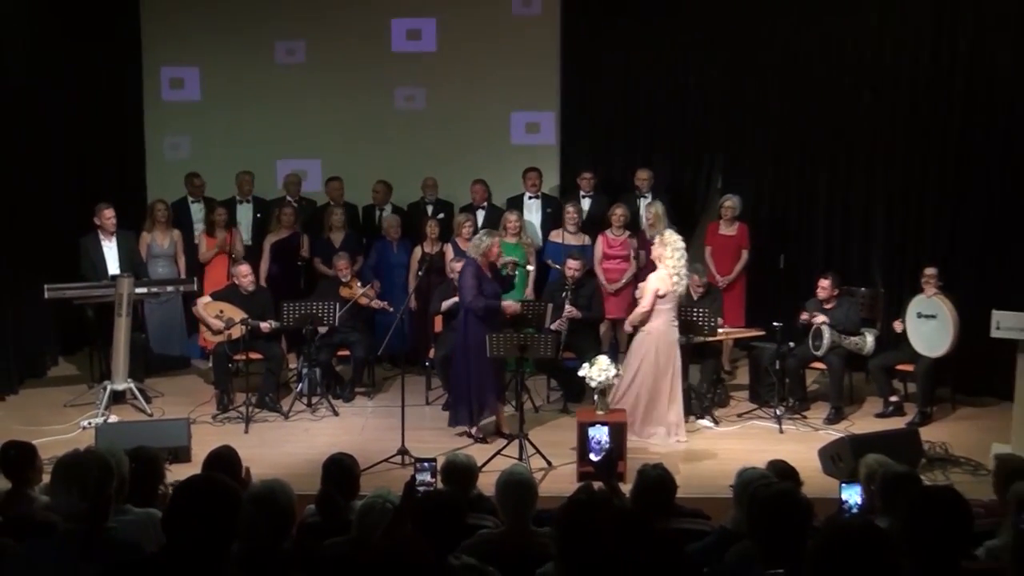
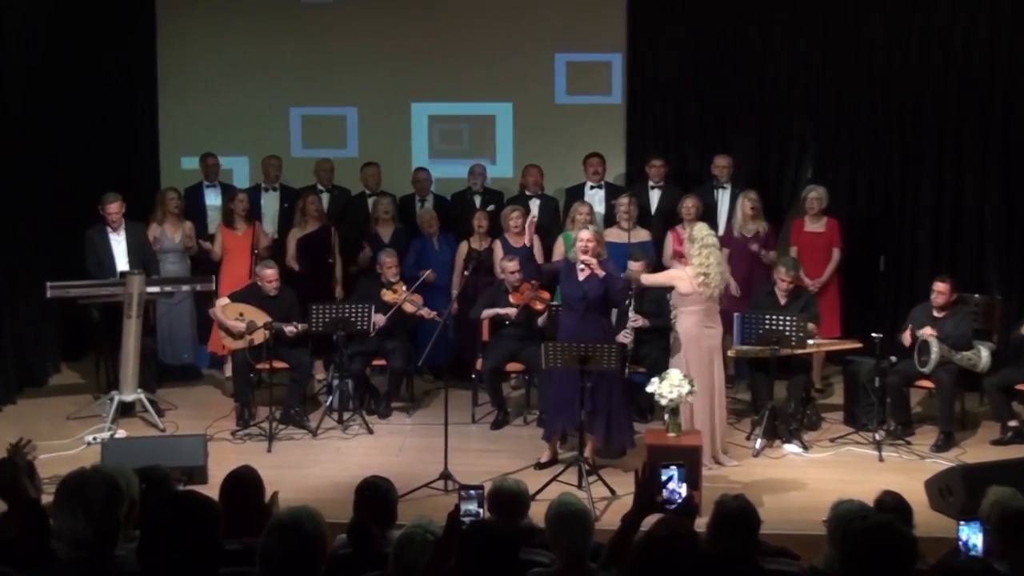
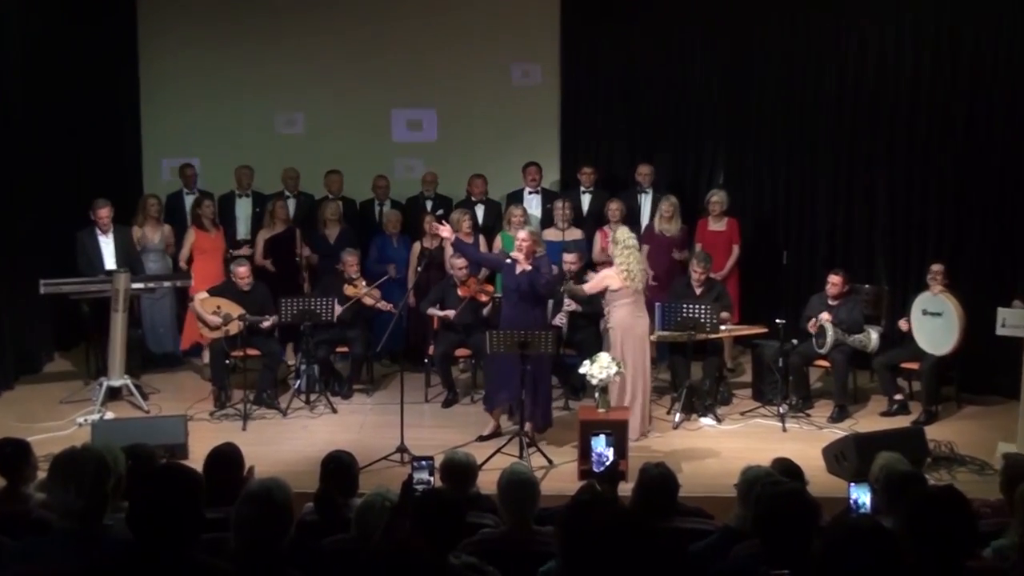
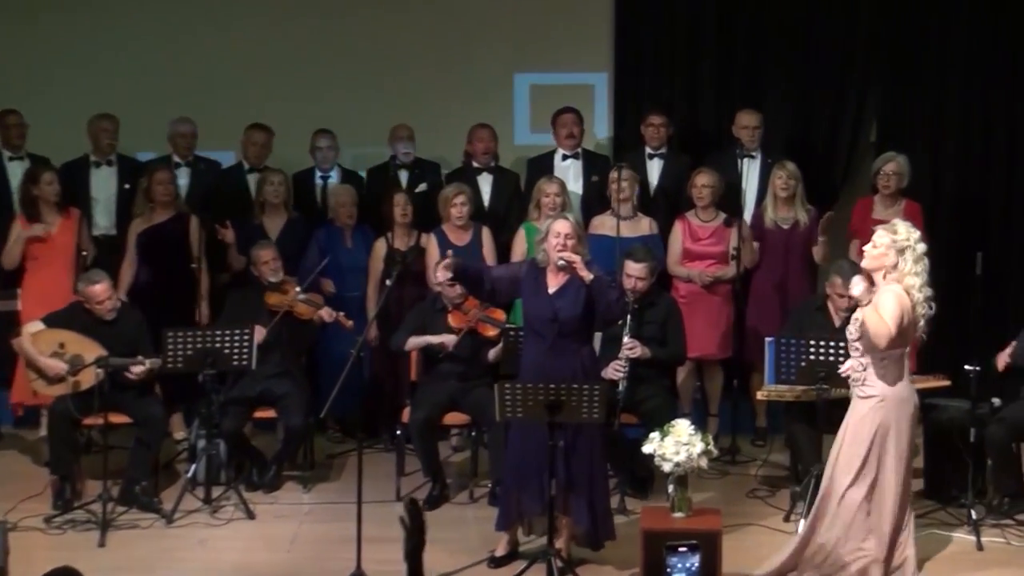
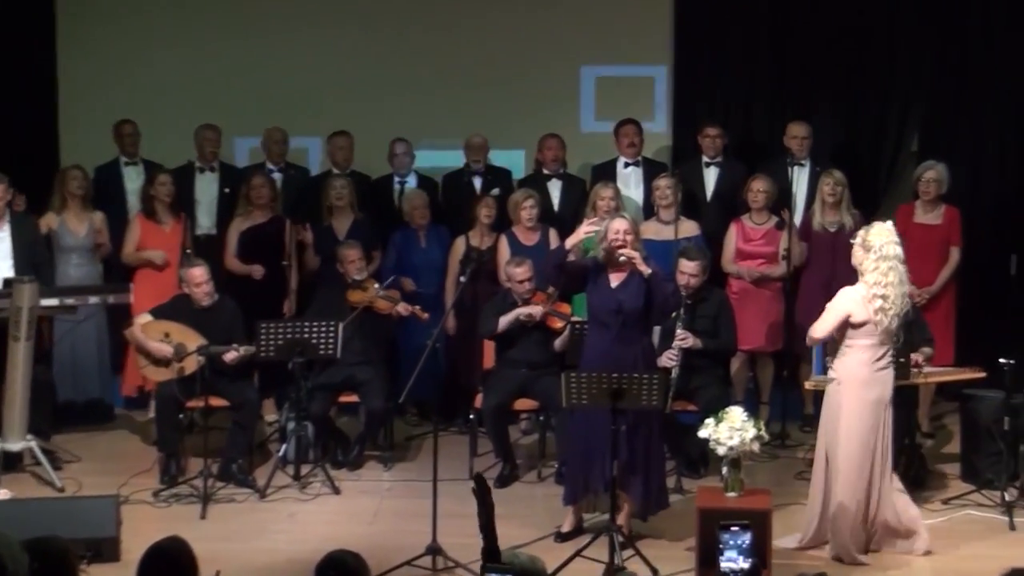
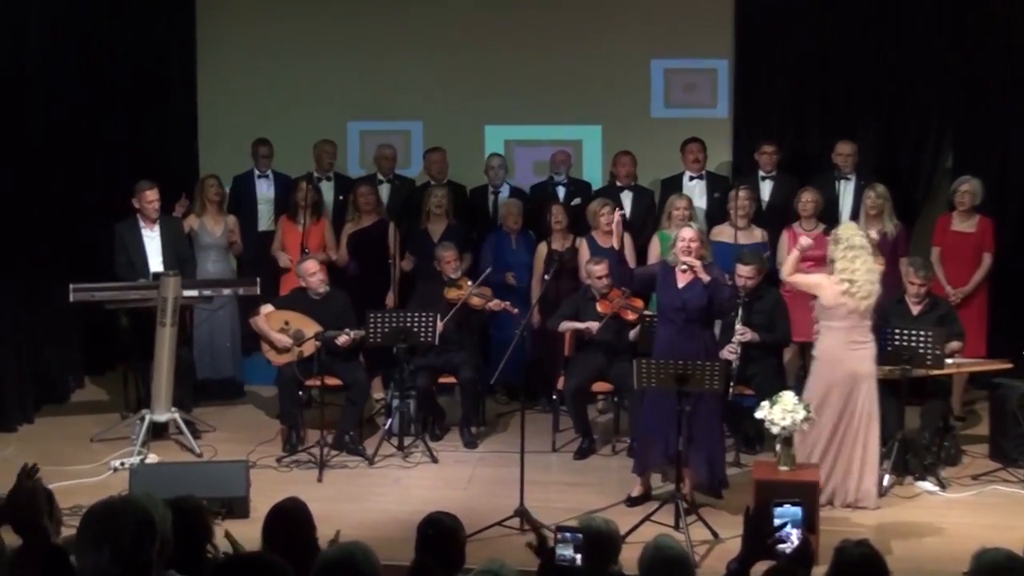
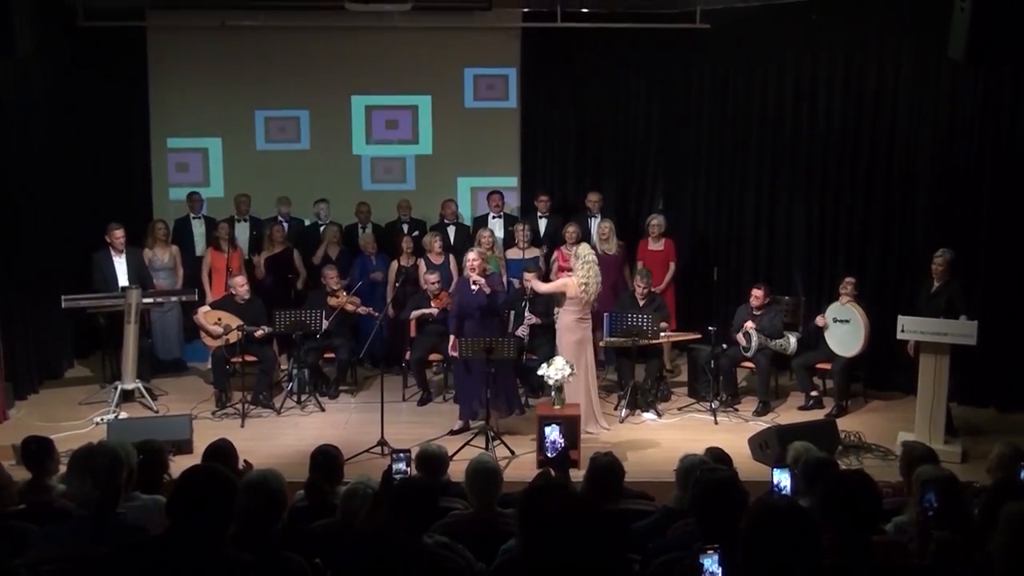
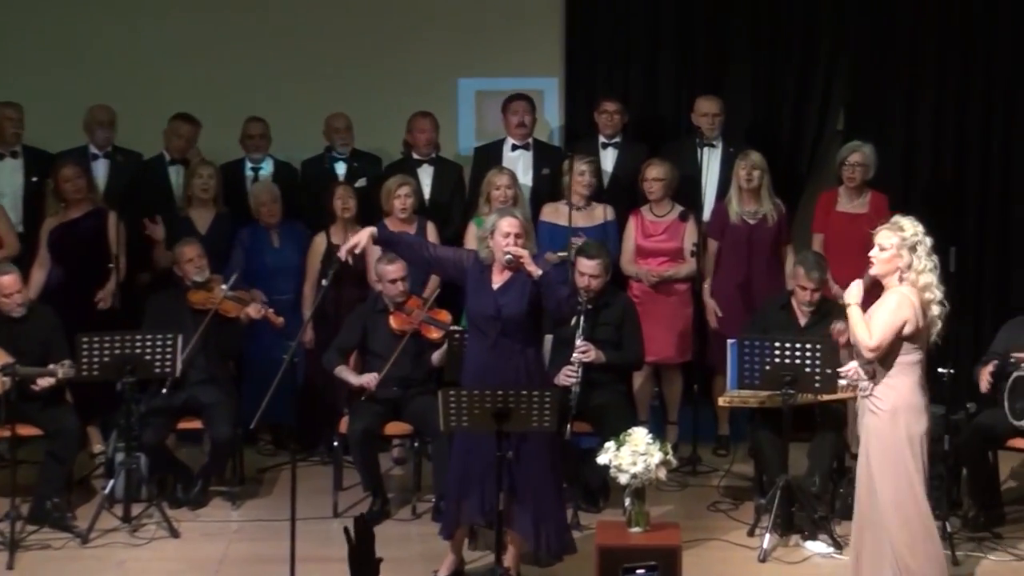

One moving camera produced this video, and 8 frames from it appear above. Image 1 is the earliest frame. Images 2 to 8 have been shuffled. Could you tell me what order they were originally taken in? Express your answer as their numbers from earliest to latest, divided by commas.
7, 3, 2, 6, 5, 4, 8
